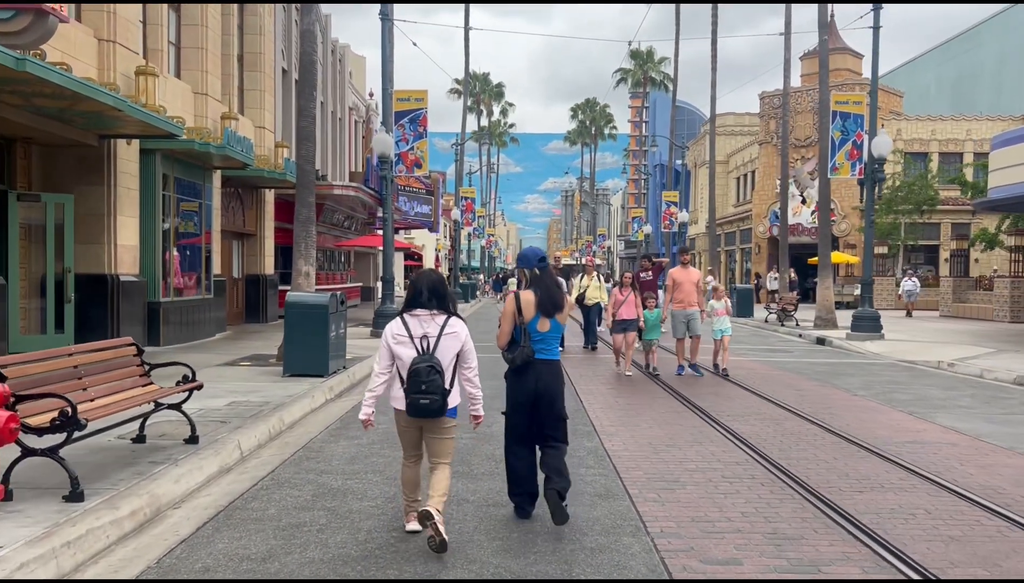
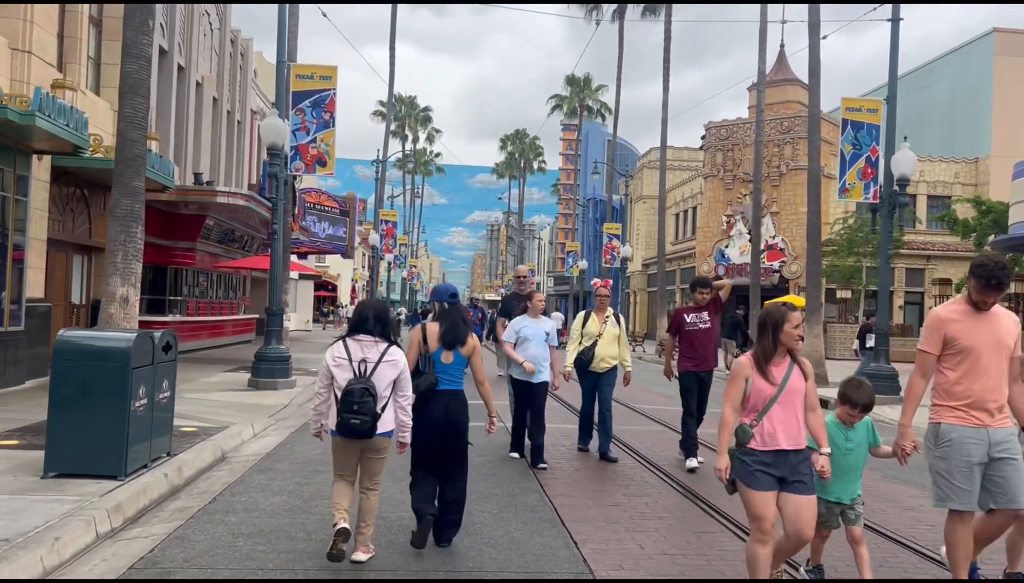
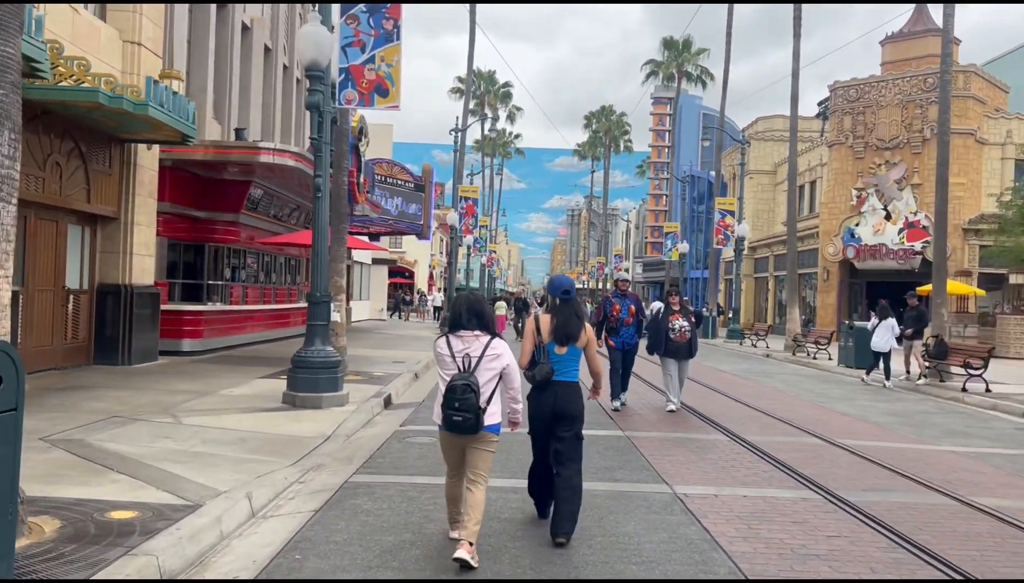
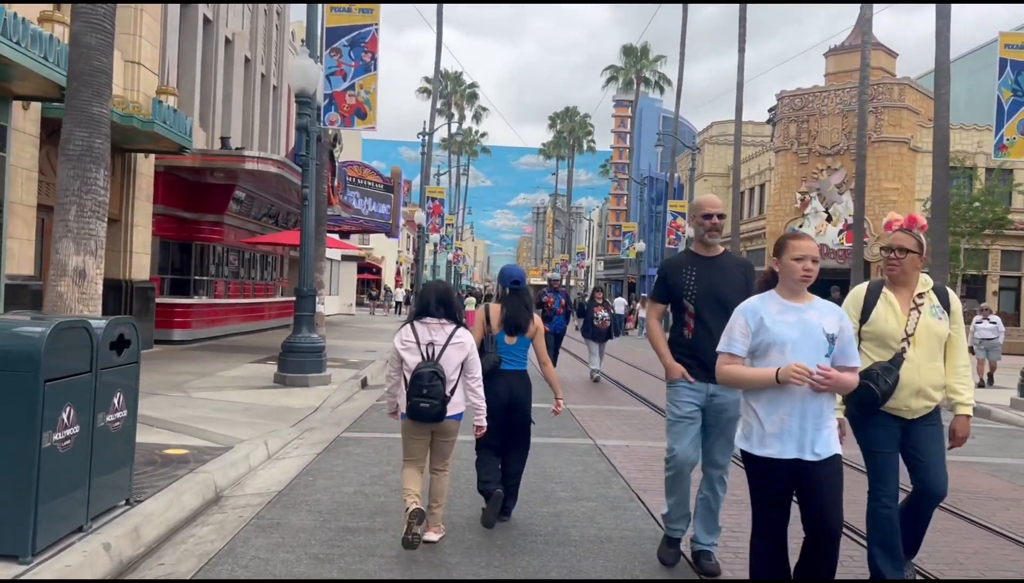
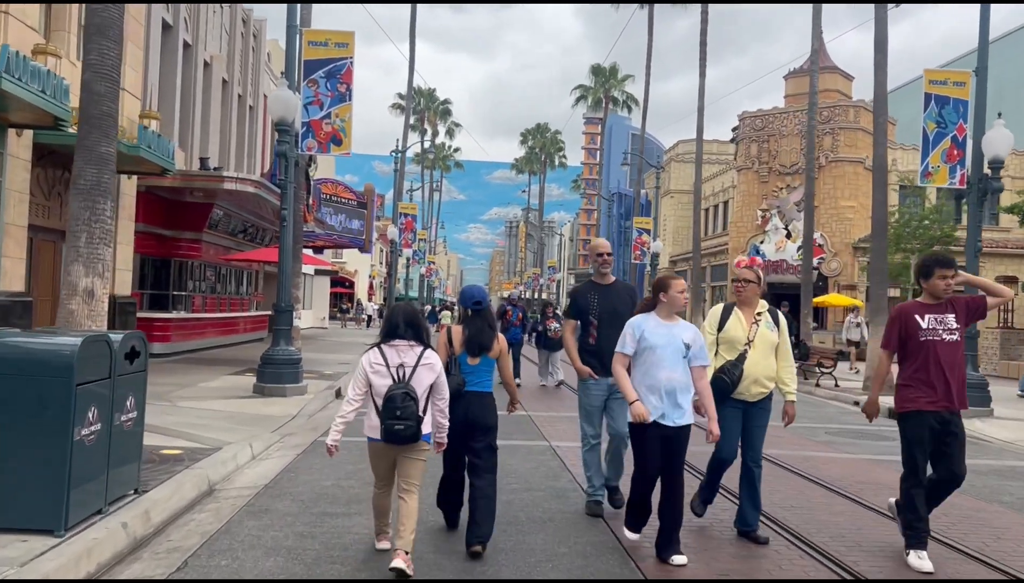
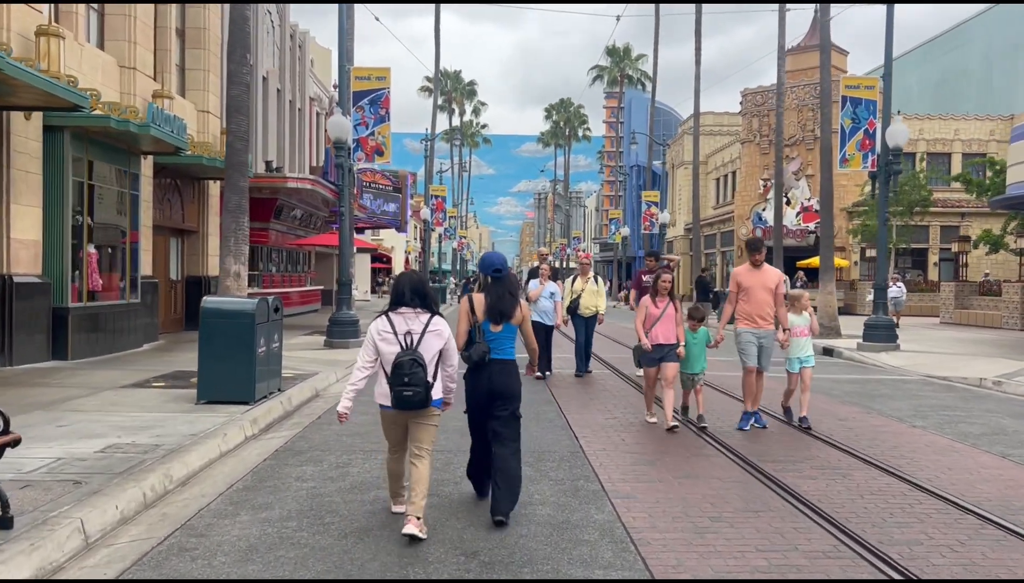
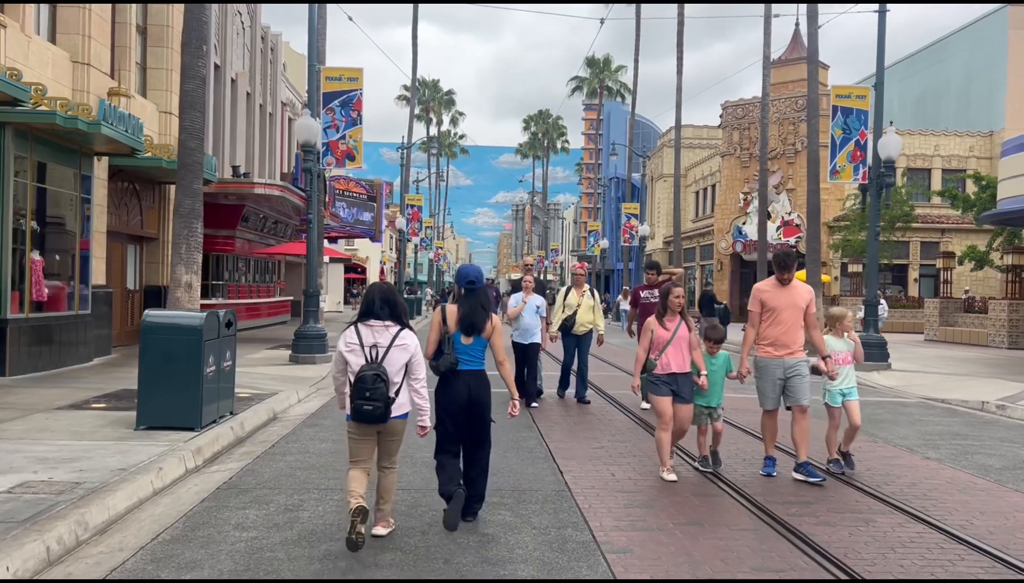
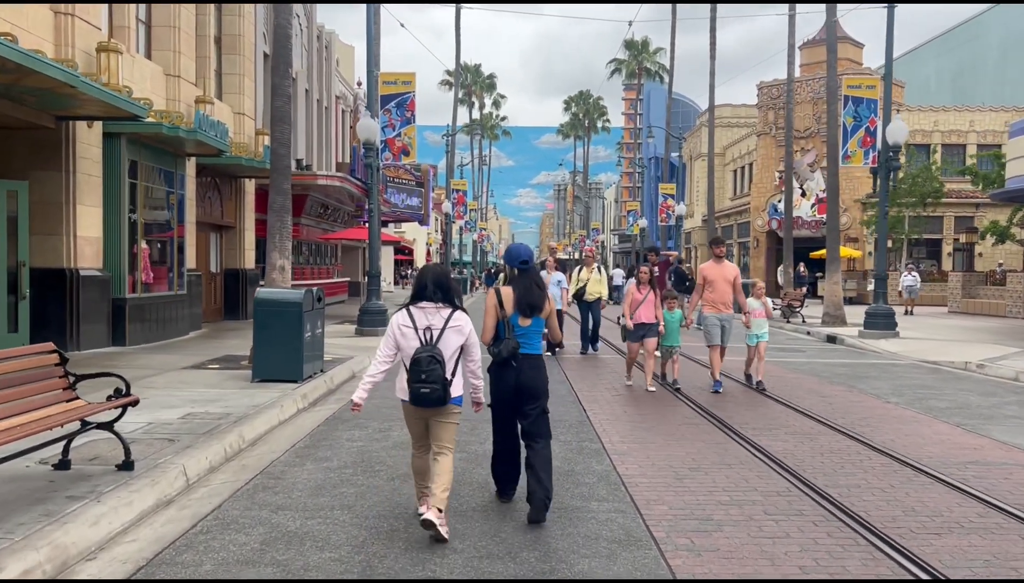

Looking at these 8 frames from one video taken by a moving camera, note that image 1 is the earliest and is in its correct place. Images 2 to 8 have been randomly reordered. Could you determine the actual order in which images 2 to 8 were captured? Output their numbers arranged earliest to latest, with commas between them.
8, 6, 7, 2, 5, 4, 3
